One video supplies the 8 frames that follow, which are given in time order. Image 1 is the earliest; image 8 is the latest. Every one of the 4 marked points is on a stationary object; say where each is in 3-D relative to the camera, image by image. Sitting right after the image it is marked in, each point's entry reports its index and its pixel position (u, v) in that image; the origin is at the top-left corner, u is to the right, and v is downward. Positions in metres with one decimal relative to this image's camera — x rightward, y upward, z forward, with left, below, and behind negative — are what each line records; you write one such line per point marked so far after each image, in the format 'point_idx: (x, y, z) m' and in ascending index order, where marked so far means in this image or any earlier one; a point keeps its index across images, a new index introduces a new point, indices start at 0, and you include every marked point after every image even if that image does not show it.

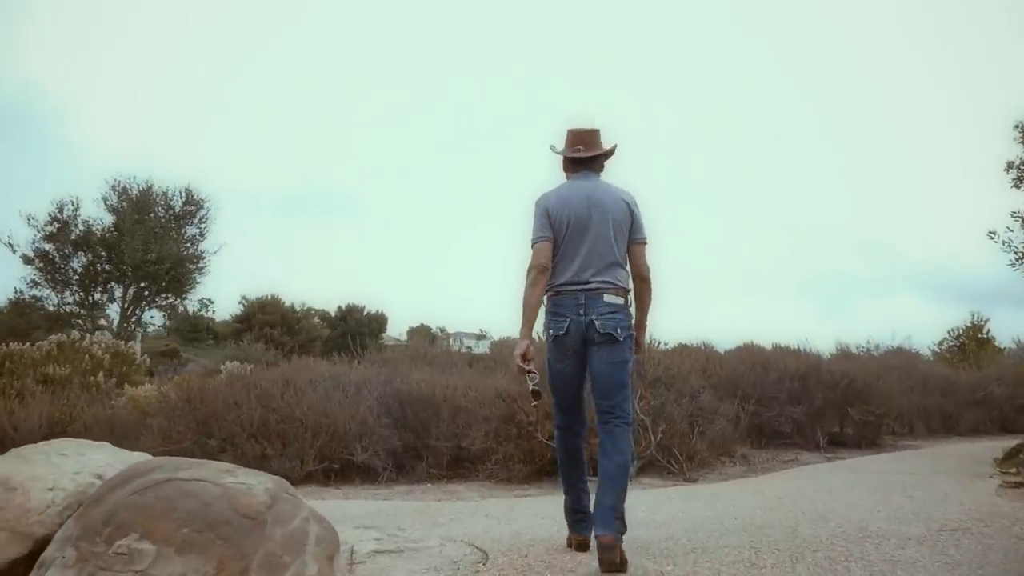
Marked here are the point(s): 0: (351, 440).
0: (-1.9, -1.7, +10.8) m
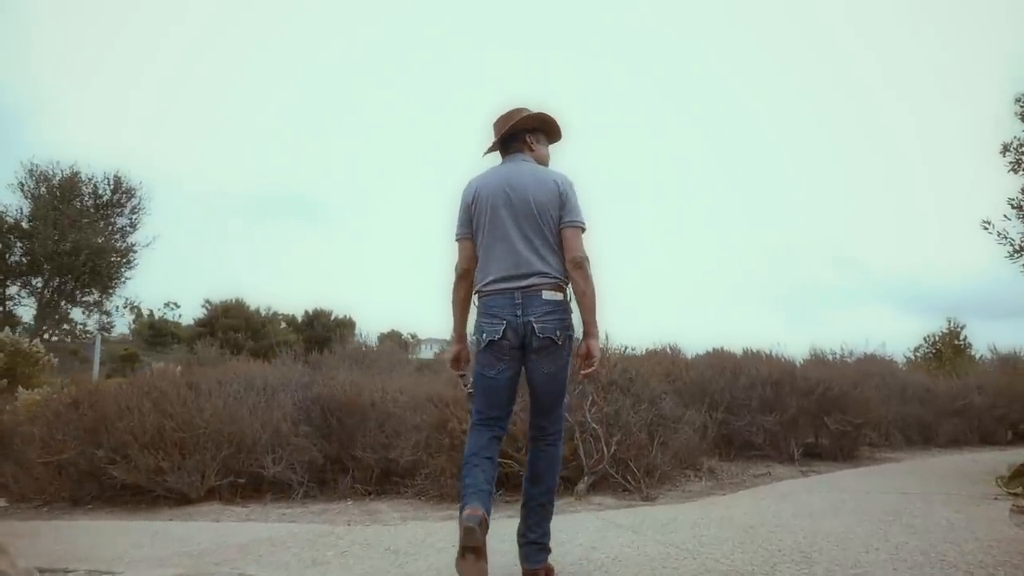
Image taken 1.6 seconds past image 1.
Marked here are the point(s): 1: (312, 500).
0: (-2.5, -1.6, +9.4) m
1: (-2.0, -2.1, +9.5) m
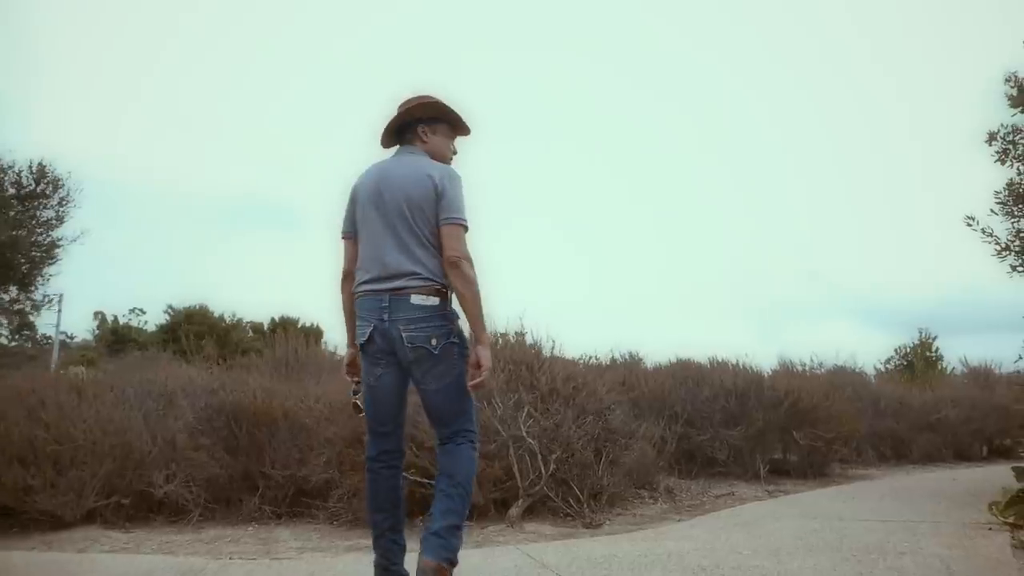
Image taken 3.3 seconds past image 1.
0: (-3.1, -1.5, +8.3) m
1: (-2.6, -2.0, +8.3) m
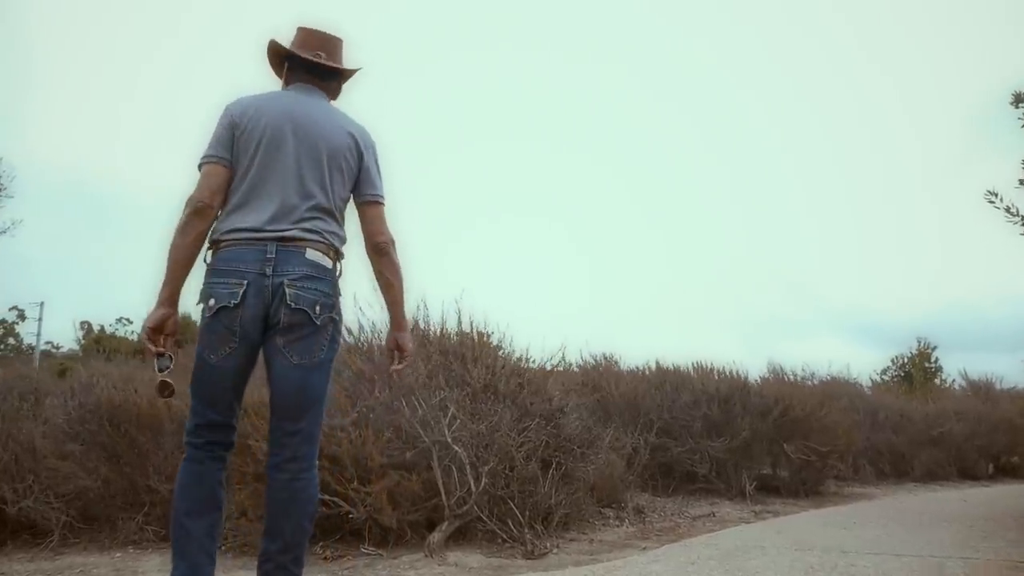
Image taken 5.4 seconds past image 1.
0: (-3.6, -1.3, +6.9) m
1: (-3.1, -1.8, +6.9) m
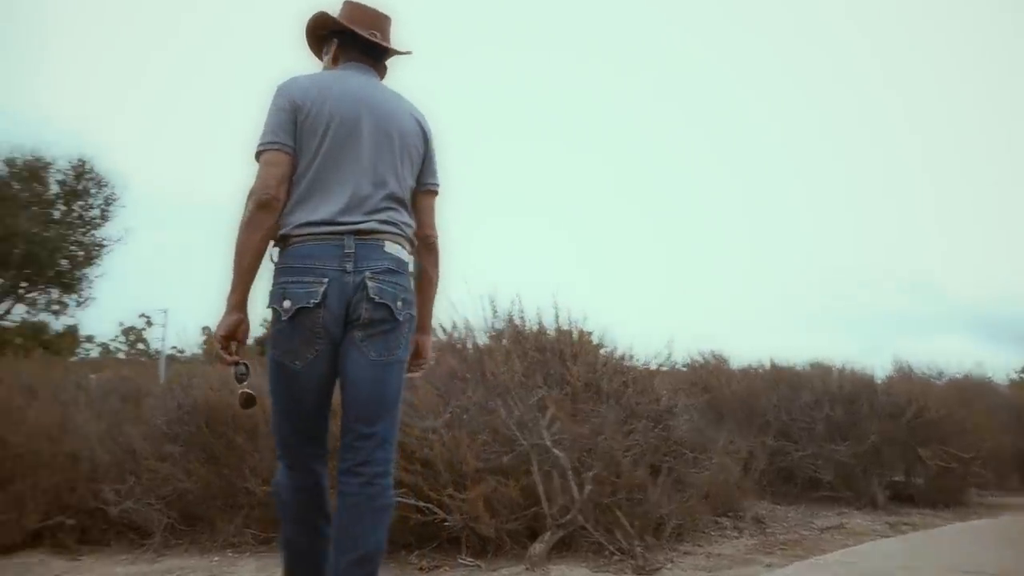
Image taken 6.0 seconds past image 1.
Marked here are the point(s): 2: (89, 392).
0: (-2.8, -1.3, +6.8) m
1: (-2.3, -1.8, +6.8) m
2: (-3.1, -0.7, +7.3) m
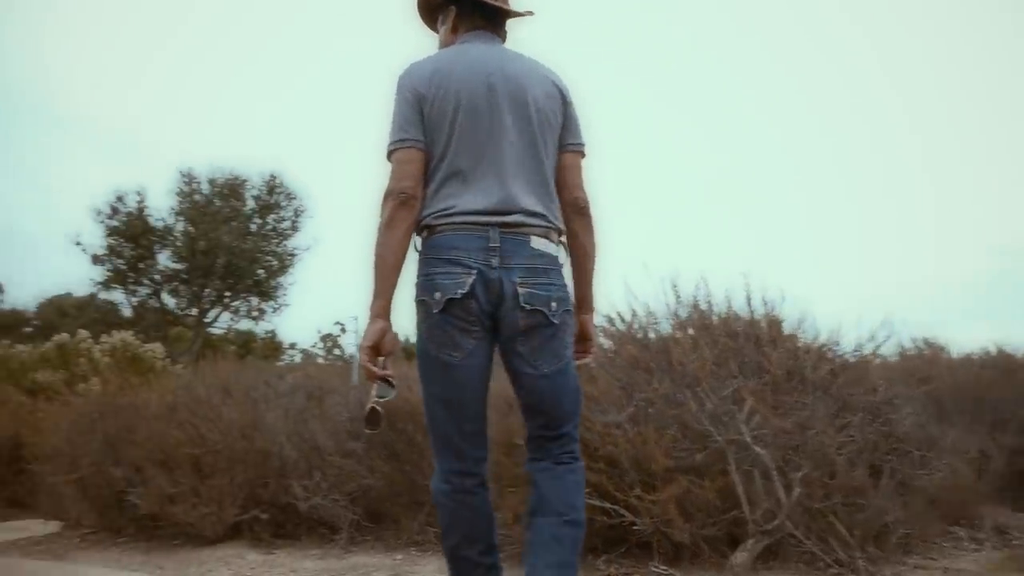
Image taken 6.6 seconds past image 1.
0: (-1.5, -1.3, +6.8) m
1: (-1.0, -1.8, +6.7) m
2: (-1.8, -0.7, +7.3) m
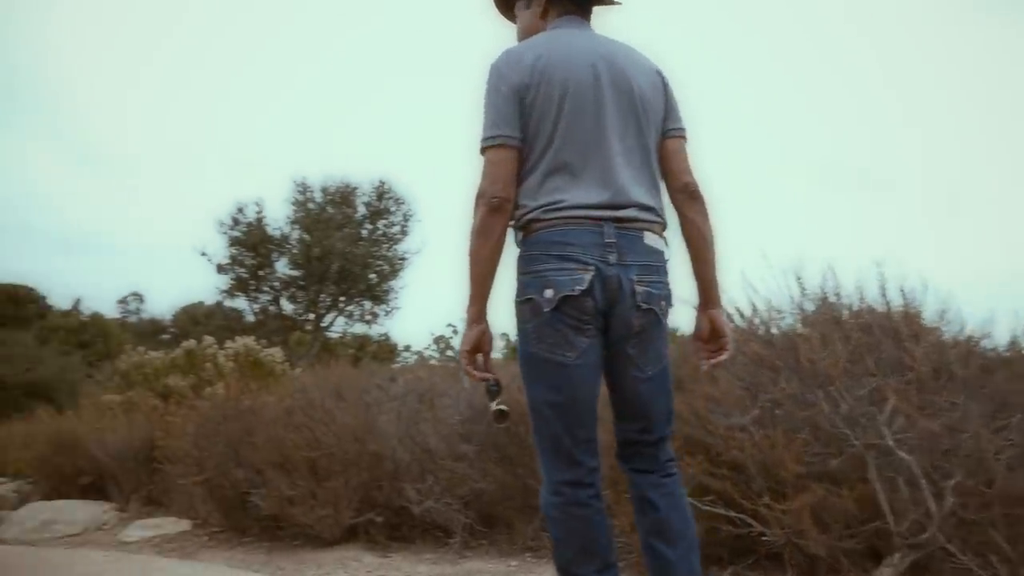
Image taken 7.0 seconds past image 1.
0: (-0.7, -1.3, +6.8) m
1: (-0.2, -1.8, +6.6) m
2: (-0.9, -0.7, +7.3) m
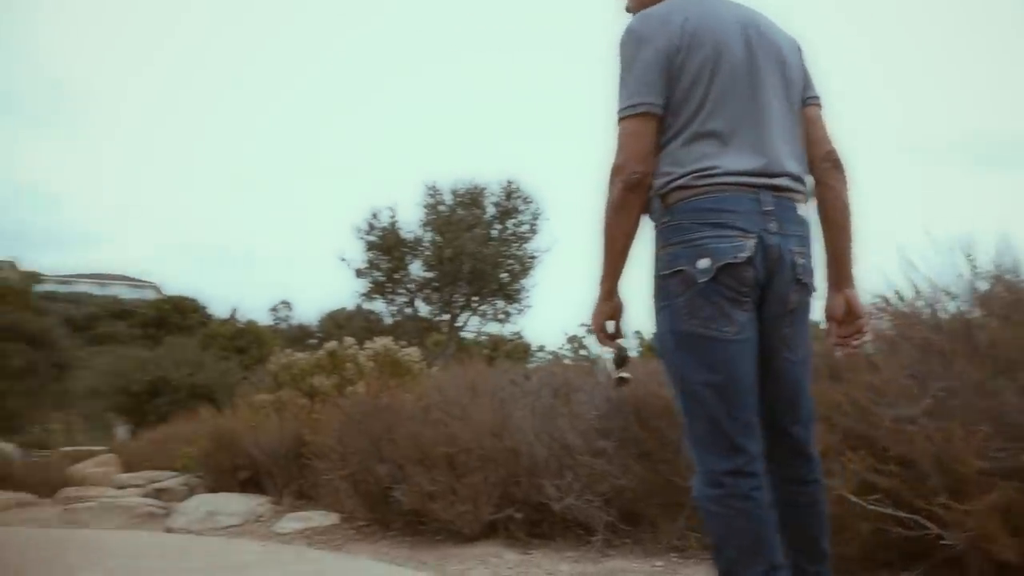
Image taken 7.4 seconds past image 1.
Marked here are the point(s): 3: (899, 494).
0: (+0.2, -1.3, +6.6) m
1: (+0.7, -1.7, +6.4) m
2: (+0.1, -0.7, +7.2) m
3: (+1.7, -0.9, +4.3) m
